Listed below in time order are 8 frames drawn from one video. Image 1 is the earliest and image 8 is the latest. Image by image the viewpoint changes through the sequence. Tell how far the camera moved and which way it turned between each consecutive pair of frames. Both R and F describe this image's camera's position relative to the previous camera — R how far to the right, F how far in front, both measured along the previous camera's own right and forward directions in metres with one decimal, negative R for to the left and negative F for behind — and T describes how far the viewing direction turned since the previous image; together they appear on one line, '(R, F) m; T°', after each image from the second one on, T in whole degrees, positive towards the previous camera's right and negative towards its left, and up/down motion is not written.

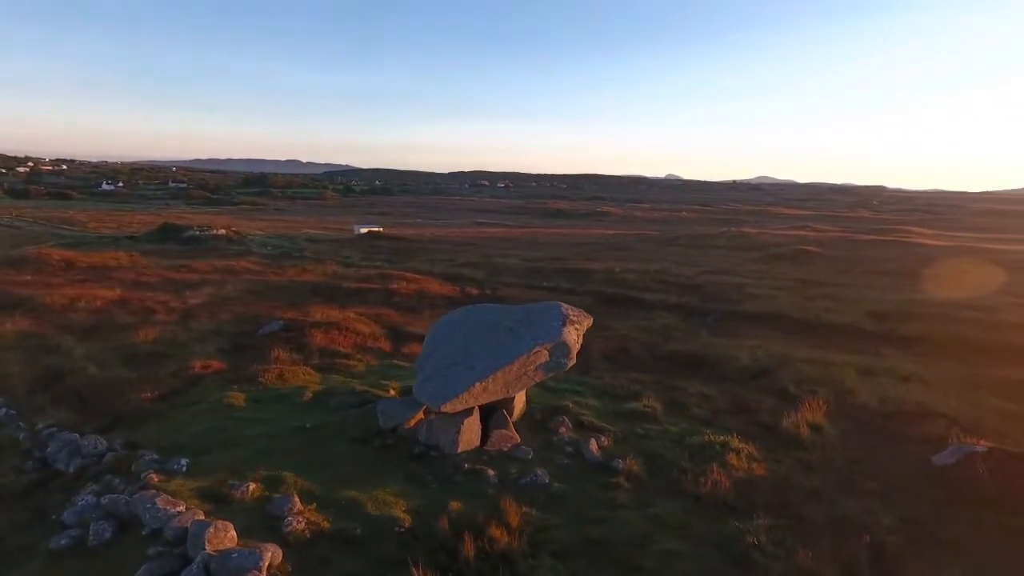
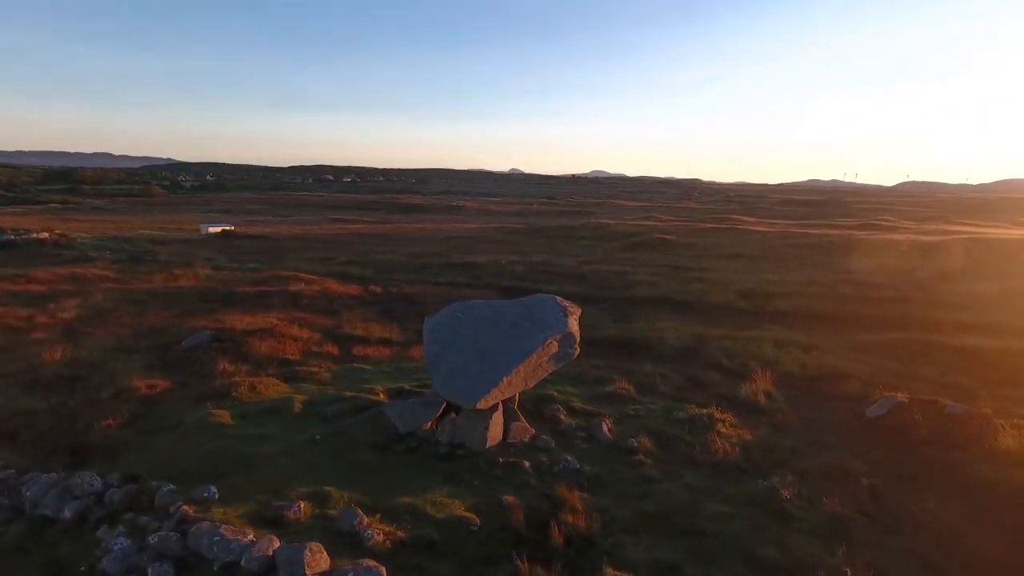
(-4.0, +0.2) m; +14°
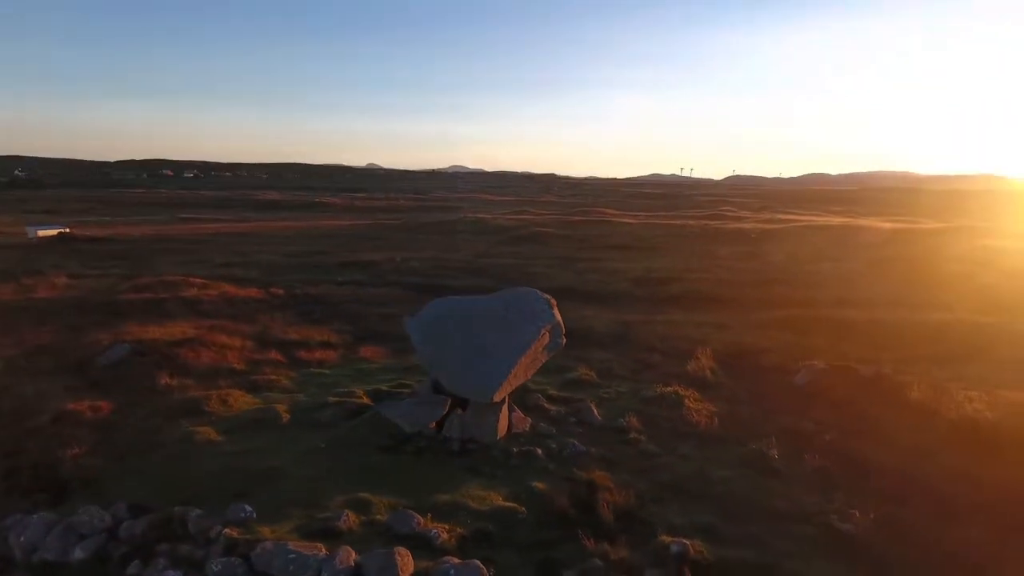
(-3.3, 0.0) m; +13°
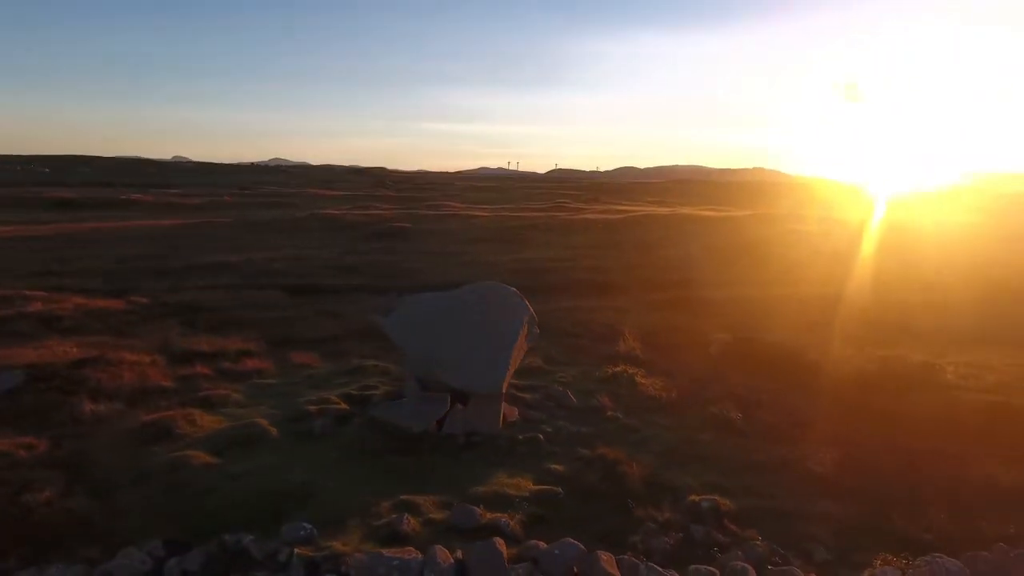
(-3.8, +0.1) m; +15°
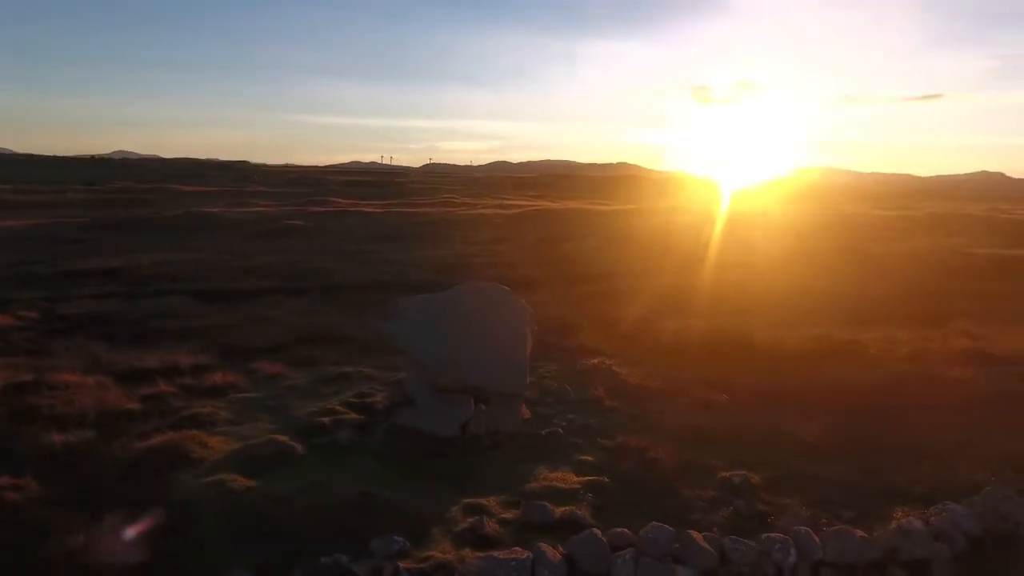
(-3.4, +0.1) m; +11°
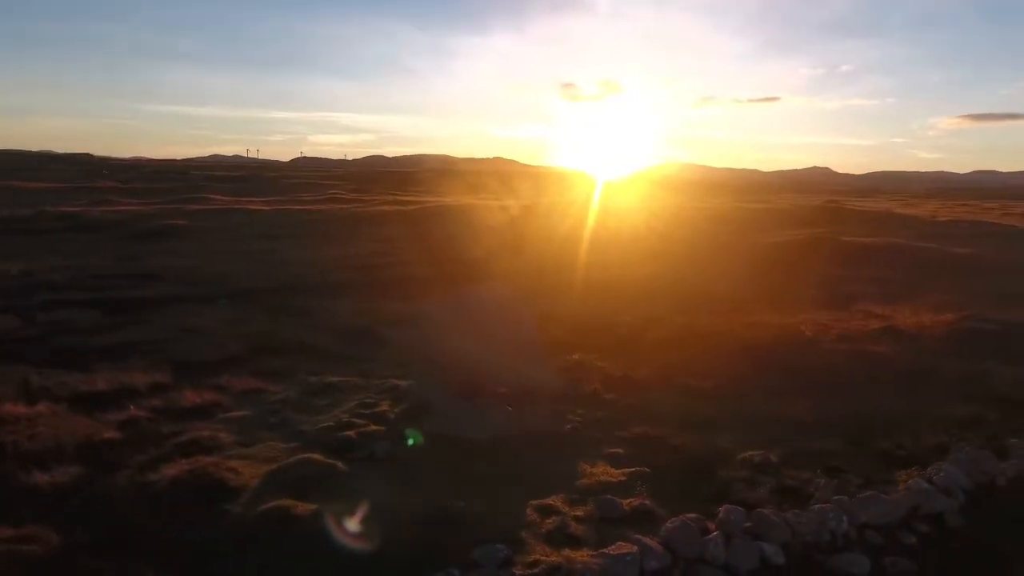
(-3.4, +0.2) m; +11°
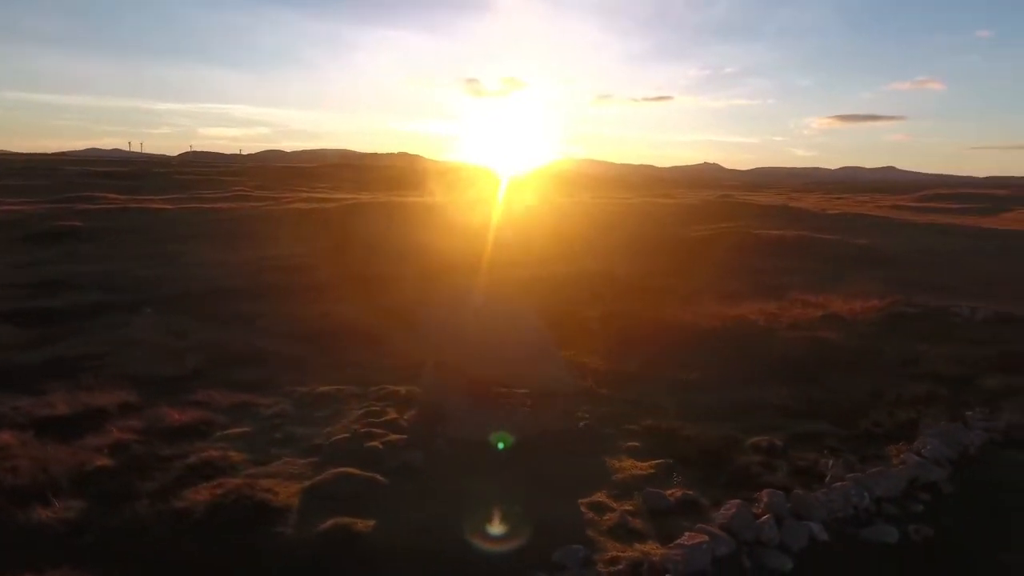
(-2.6, +0.1) m; +8°
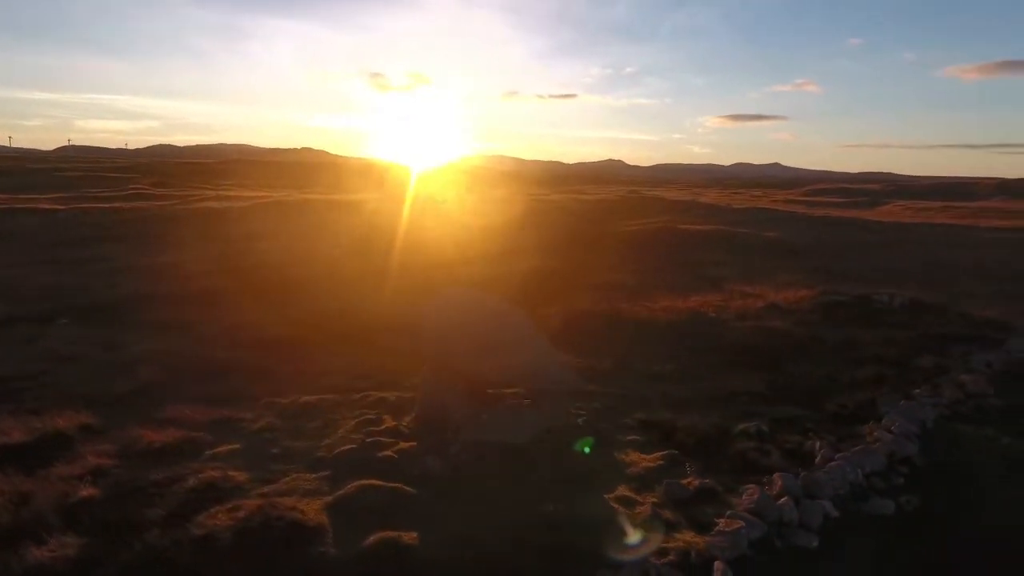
(-2.2, +0.1) m; +8°
